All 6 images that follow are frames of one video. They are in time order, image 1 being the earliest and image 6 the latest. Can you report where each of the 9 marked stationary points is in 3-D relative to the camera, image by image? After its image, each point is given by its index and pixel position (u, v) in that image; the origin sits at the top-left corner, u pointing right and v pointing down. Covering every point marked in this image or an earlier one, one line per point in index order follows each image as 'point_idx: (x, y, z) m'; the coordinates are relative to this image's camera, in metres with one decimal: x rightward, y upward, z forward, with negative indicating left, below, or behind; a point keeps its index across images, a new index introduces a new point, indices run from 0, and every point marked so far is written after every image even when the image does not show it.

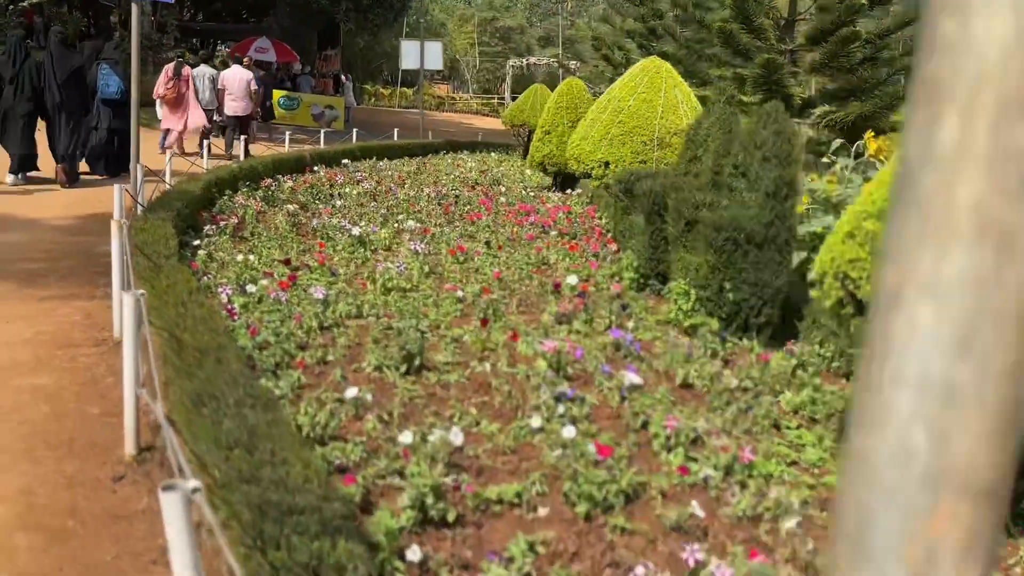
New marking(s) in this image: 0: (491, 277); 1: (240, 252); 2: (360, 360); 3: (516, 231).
0: (-0.2, +0.1, +6.1) m
1: (-1.9, +0.2, +6.4) m
2: (-0.7, -0.3, +4.1) m
3: (0.0, +0.5, +8.4) m
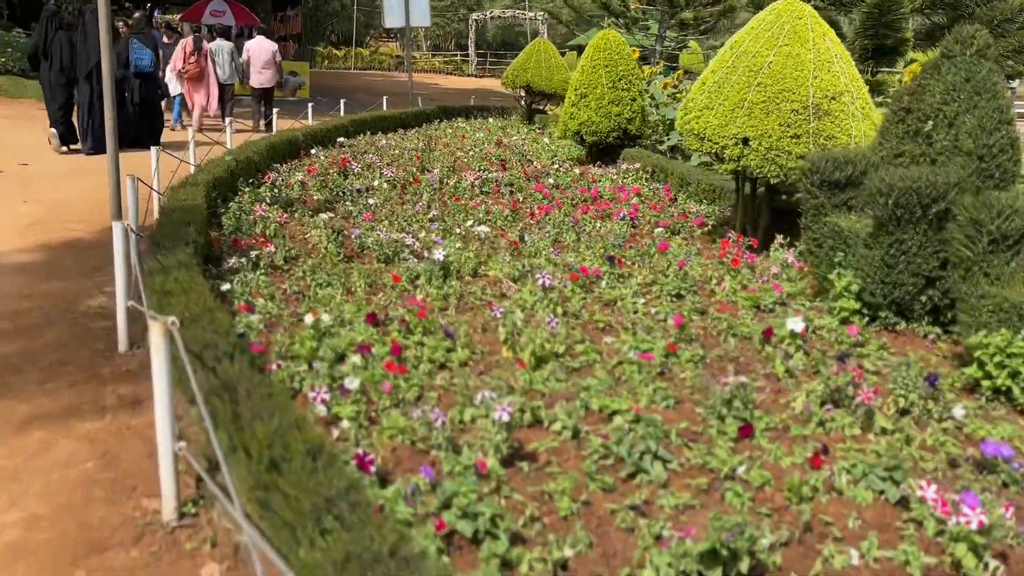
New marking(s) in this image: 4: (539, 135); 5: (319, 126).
0: (+0.6, -0.1, +4.4) m
1: (-1.1, -0.1, +4.6) m
2: (+0.3, -0.7, +2.3) m
3: (+0.7, +0.4, +6.6) m
4: (+0.4, +2.4, +14.6) m
5: (-2.6, +2.2, +12.4) m
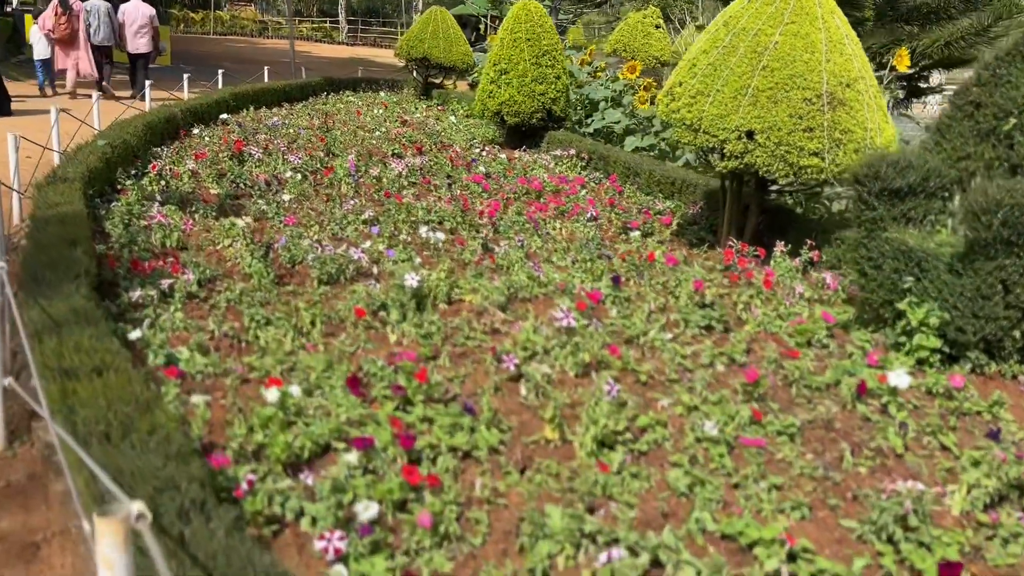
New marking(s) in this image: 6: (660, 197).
0: (+0.7, -0.3, +3.5) m
1: (-1.0, -0.3, +3.4) m
2: (+0.6, -0.9, +1.4) m
3: (+0.4, +0.3, +5.7) m
4: (-1.1, +2.5, +13.5) m
5: (-3.7, +2.2, +10.9) m
6: (+1.2, +0.7, +7.3) m
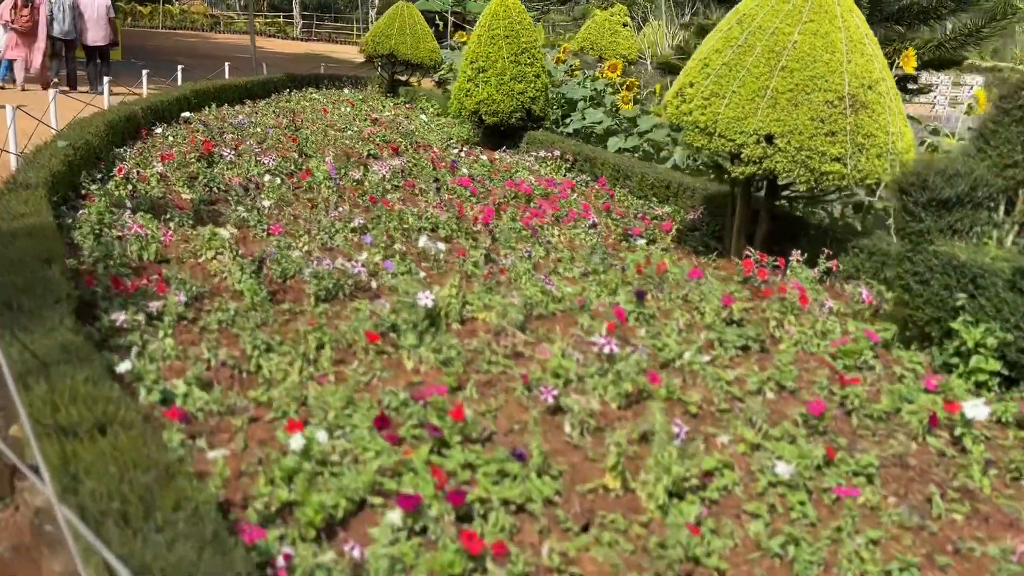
0: (+0.8, -0.4, +3.2) m
1: (-0.9, -0.3, +3.1) m
2: (+0.8, -0.9, +1.1) m
3: (+0.4, +0.2, +5.4) m
4: (-1.5, +2.5, +13.1) m
5: (-4.0, +2.1, +10.4) m
6: (+1.1, +0.7, +7.1) m
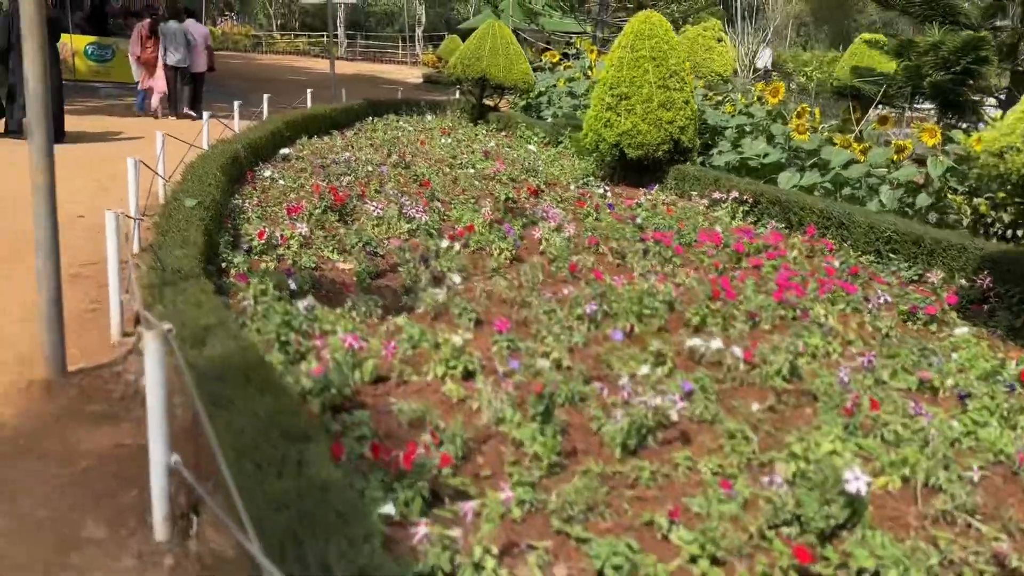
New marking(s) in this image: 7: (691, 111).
0: (+2.0, -0.8, +1.9) m
1: (+0.3, -0.8, +1.8) m
2: (+2.0, -1.3, -0.2) m
3: (+1.7, -0.2, +4.1) m
4: (0.0, +1.9, +11.9) m
5: (-2.6, +1.6, +9.3) m
6: (+2.4, +0.2, +5.8) m
7: (+1.7, +1.7, +8.7) m
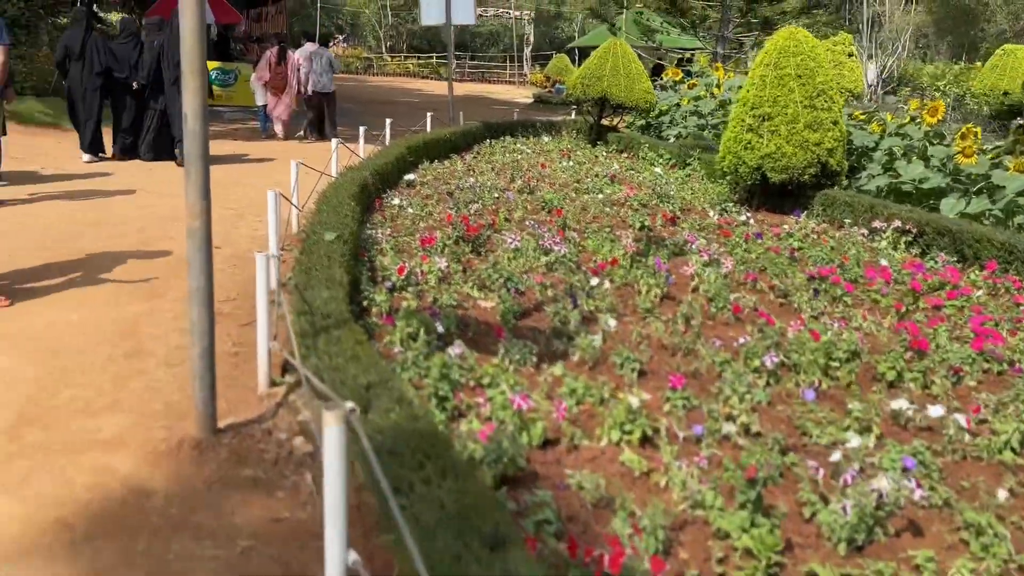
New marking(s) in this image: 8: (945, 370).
0: (+2.4, -1.0, +1.3) m
1: (+0.7, -0.9, +1.4) m
2: (+2.2, -1.5, -0.8) m
3: (+2.3, -0.5, +3.5) m
4: (+1.6, +1.5, +11.5) m
5: (-1.3, +1.3, +9.2) m
6: (+3.3, -0.1, +5.1) m
7: (+2.9, +1.4, +8.1) m
8: (+1.8, -0.3, +3.9) m
